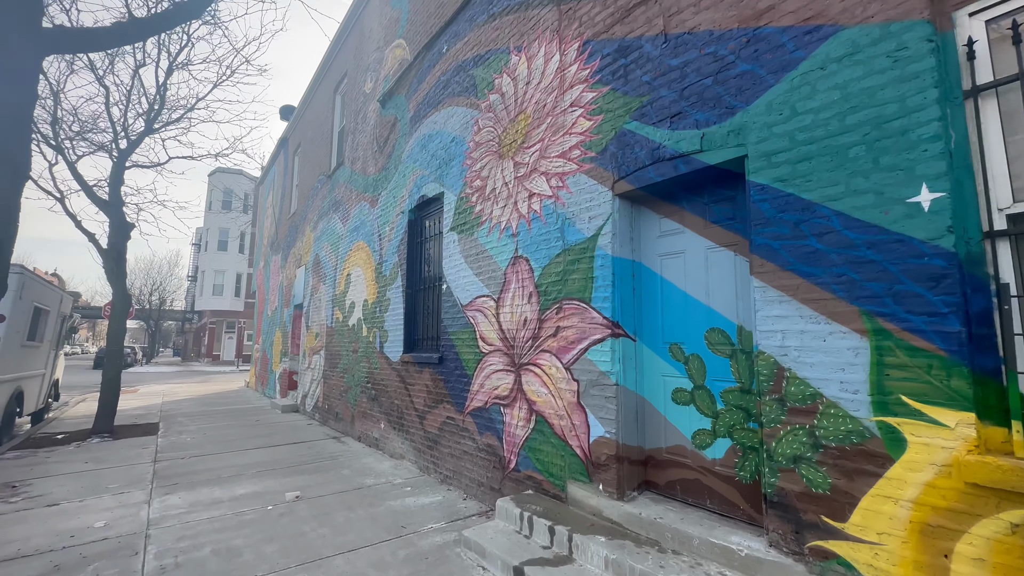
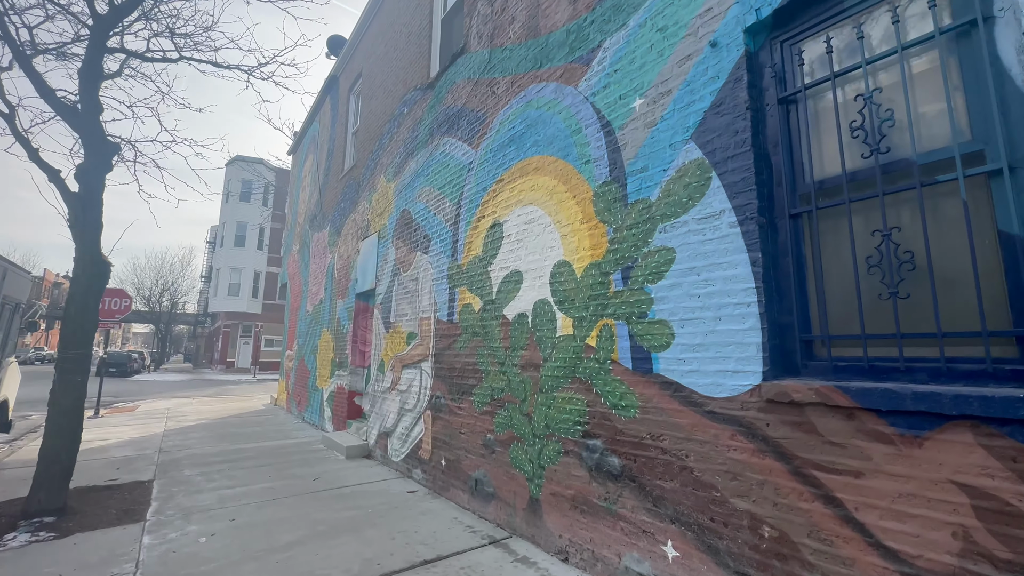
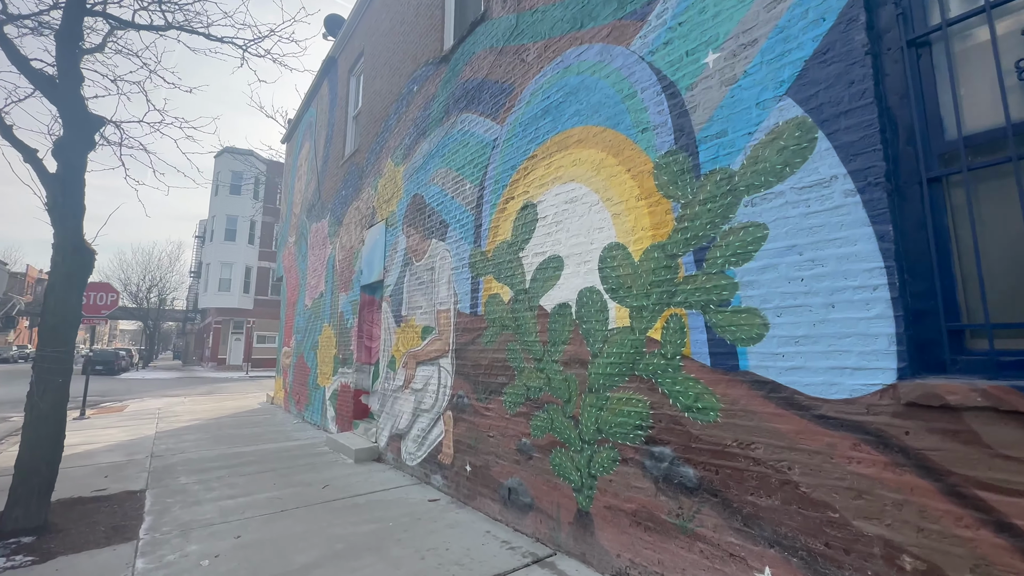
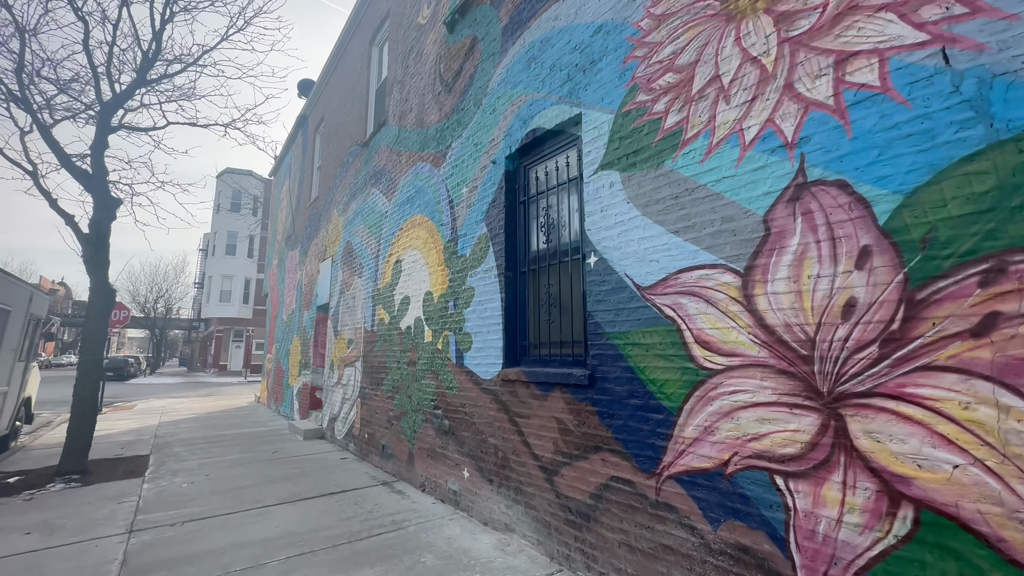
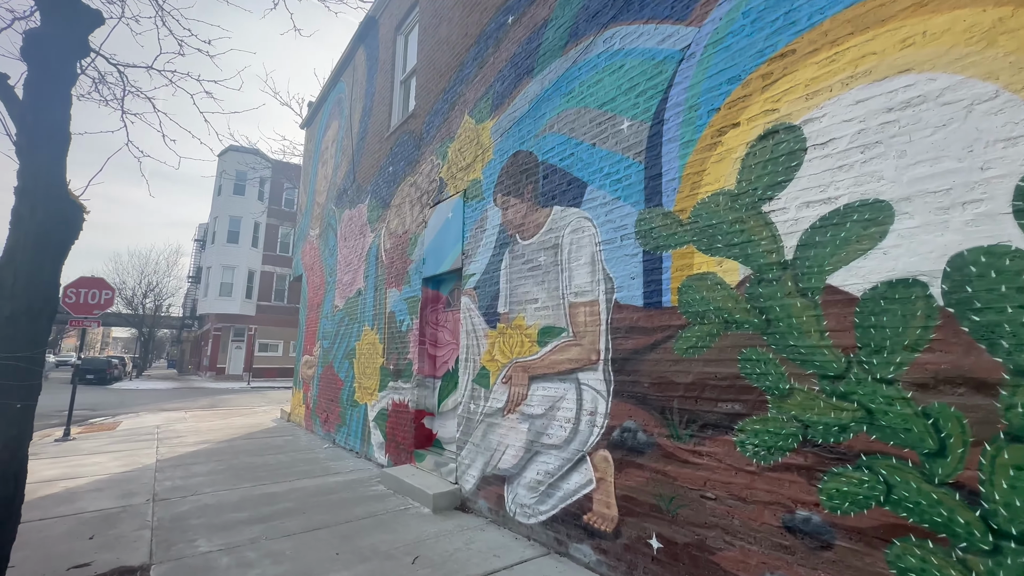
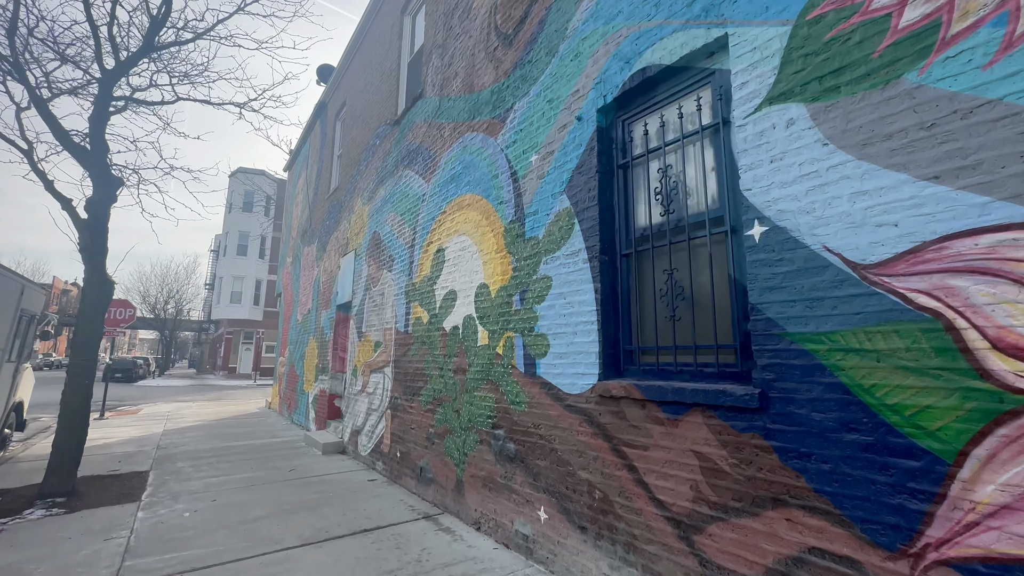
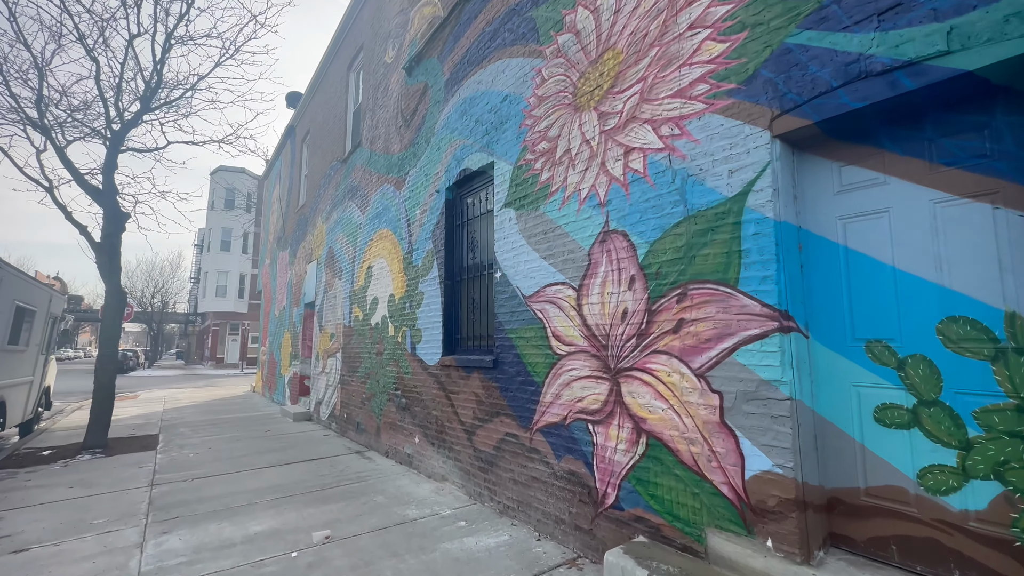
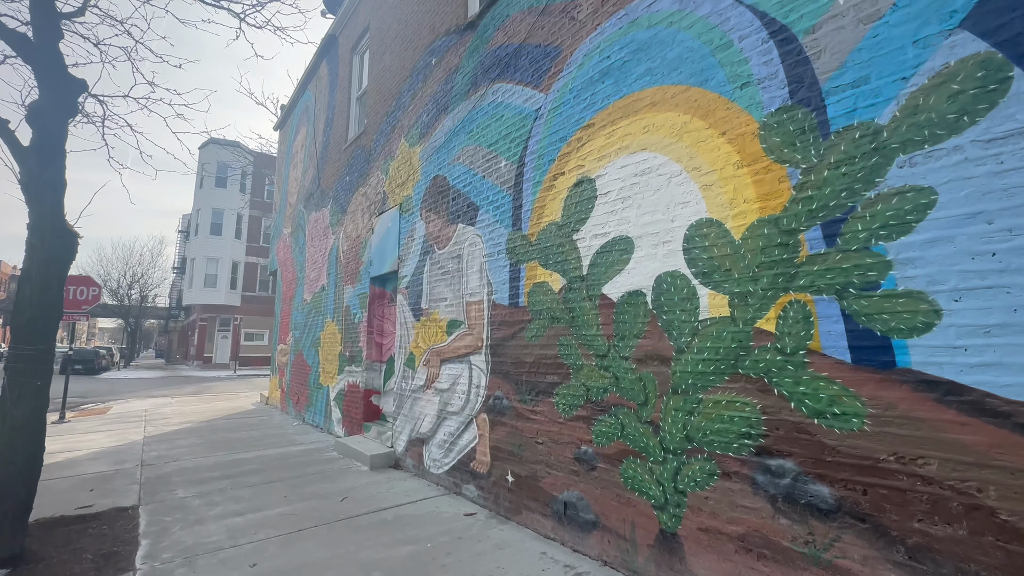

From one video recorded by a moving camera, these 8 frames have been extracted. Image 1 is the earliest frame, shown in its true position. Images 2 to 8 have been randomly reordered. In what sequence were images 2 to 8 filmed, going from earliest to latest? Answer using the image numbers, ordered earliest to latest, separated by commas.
7, 4, 6, 2, 3, 8, 5
